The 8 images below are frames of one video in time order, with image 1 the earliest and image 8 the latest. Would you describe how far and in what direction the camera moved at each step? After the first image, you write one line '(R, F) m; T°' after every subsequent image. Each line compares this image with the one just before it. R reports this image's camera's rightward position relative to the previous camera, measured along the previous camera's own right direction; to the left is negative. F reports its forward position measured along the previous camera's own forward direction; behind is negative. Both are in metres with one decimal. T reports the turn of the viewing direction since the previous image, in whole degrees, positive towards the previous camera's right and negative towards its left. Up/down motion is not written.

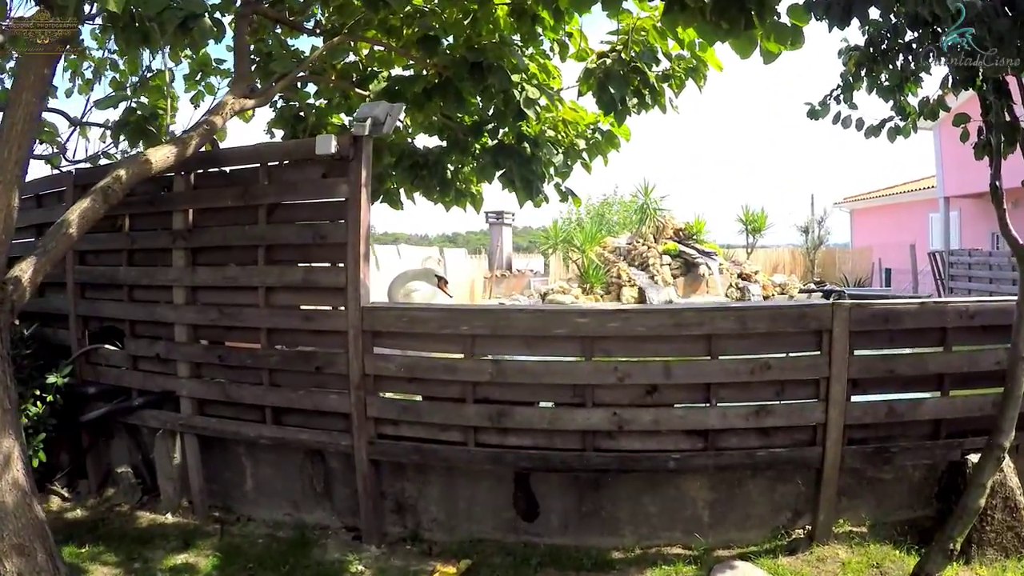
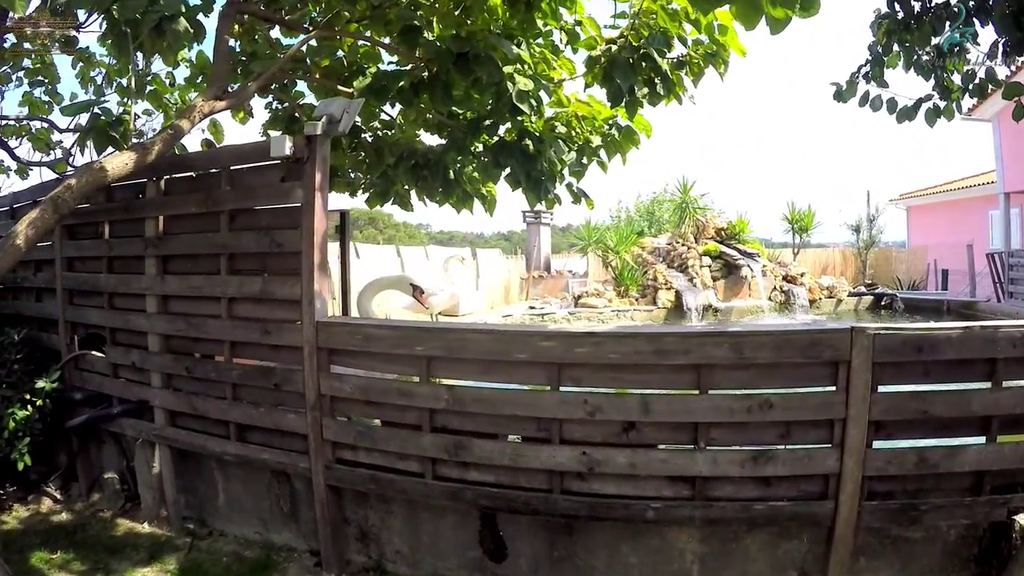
(+0.4, +0.3) m; -5°
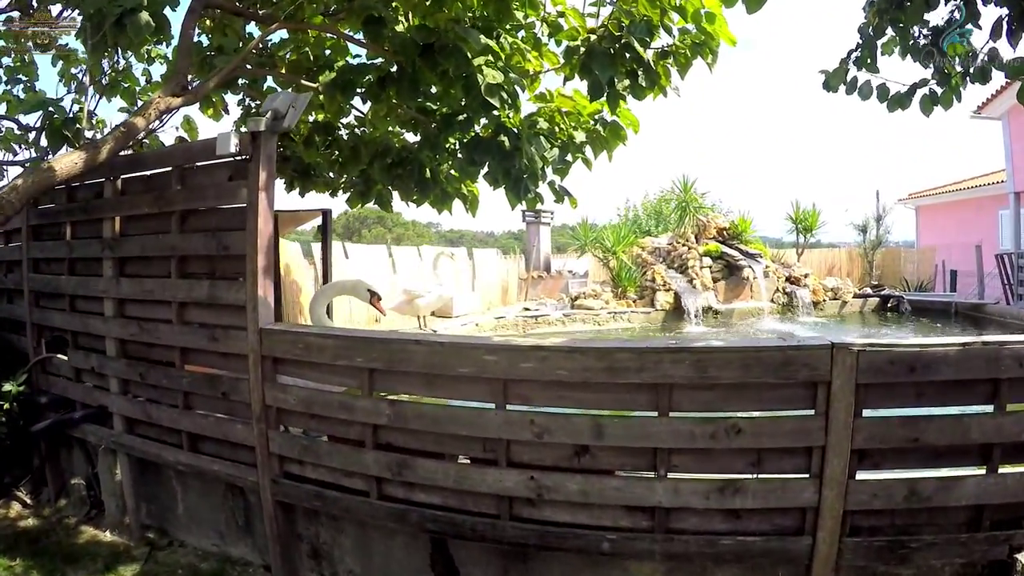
(+0.2, +0.2) m; -1°
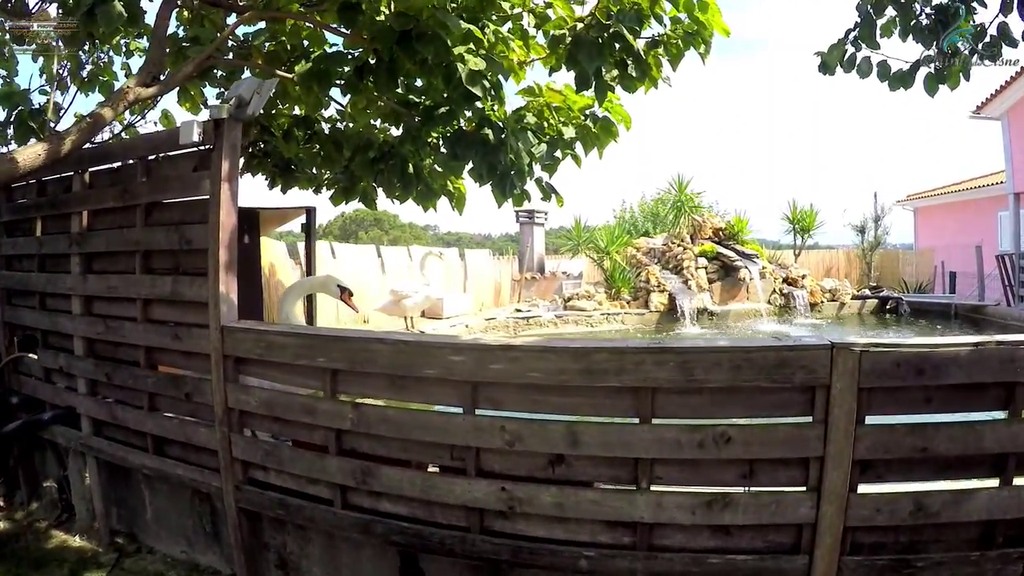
(+0.1, +0.2) m; 0°
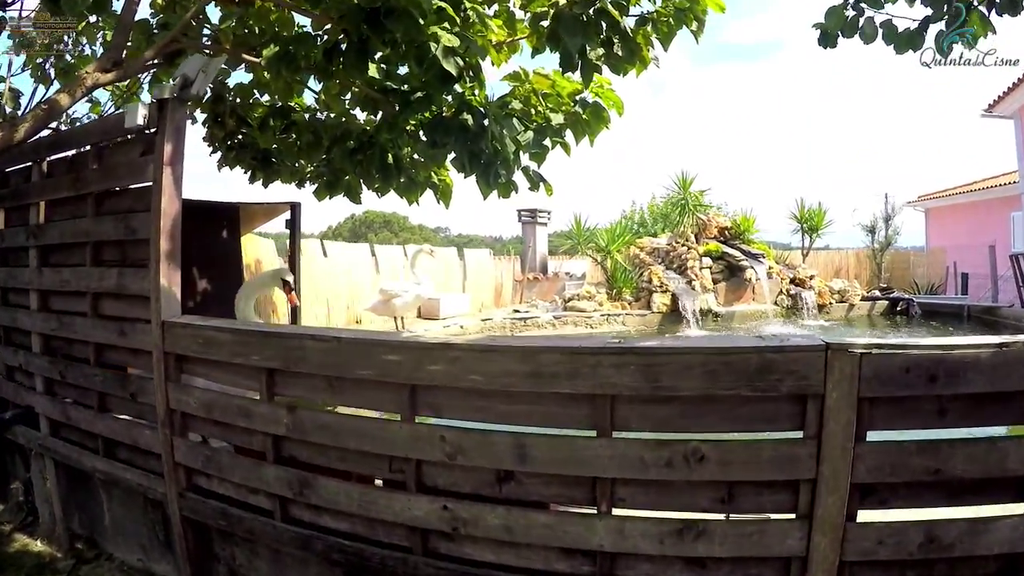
(+0.2, +0.3) m; -1°
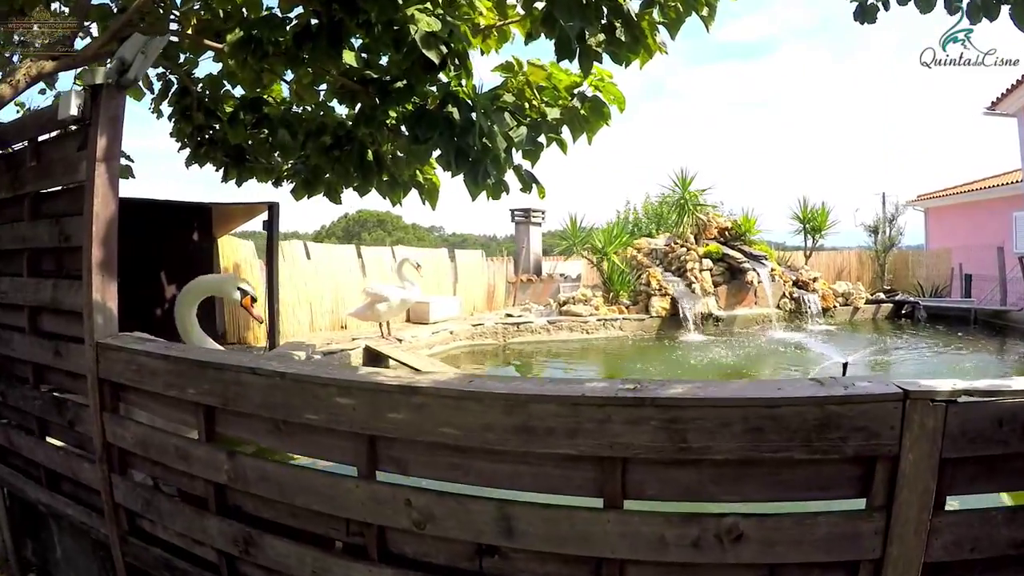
(0.0, +0.3) m; 0°
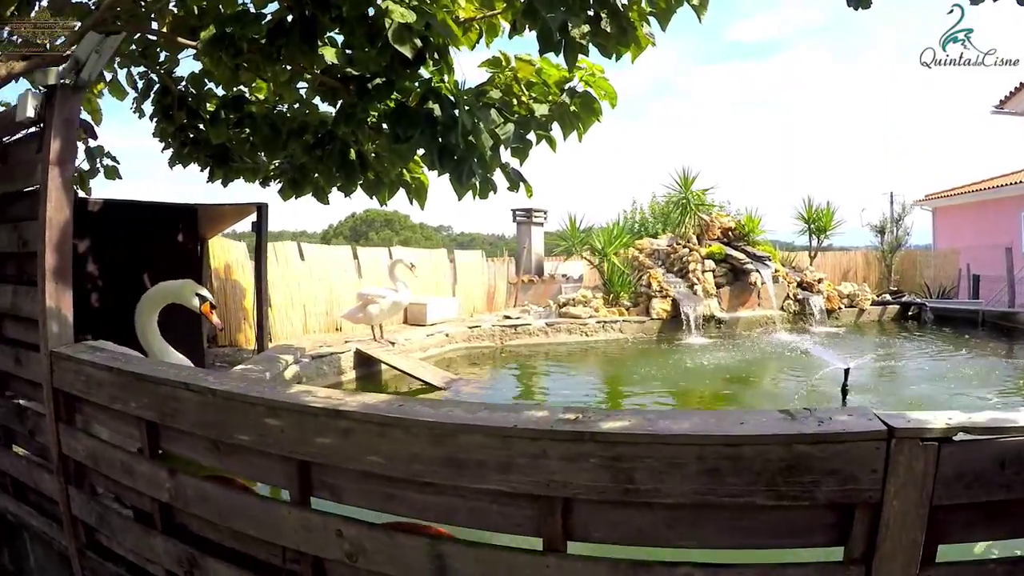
(+0.1, +0.1) m; -1°
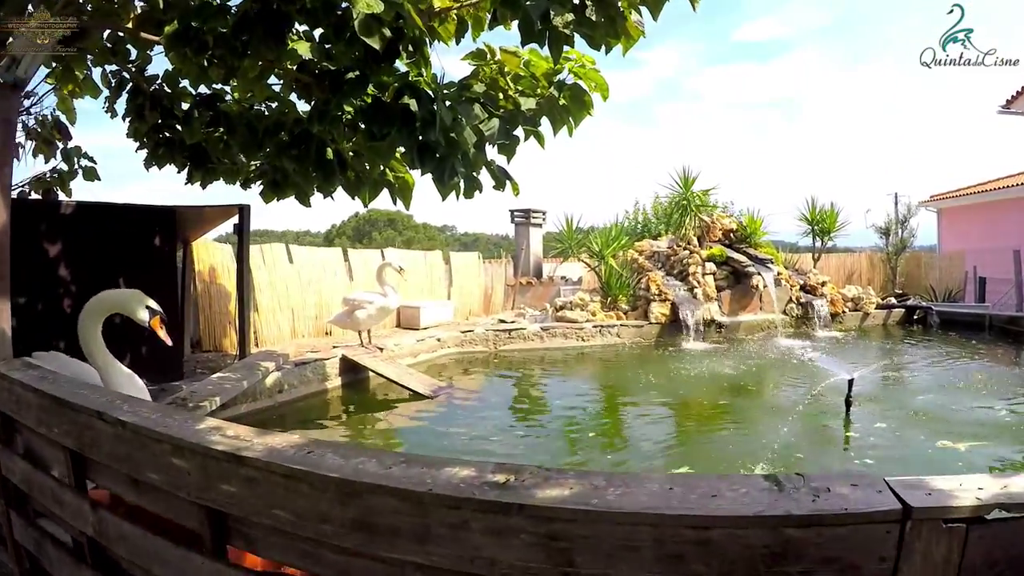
(+0.1, +0.2) m; 0°
